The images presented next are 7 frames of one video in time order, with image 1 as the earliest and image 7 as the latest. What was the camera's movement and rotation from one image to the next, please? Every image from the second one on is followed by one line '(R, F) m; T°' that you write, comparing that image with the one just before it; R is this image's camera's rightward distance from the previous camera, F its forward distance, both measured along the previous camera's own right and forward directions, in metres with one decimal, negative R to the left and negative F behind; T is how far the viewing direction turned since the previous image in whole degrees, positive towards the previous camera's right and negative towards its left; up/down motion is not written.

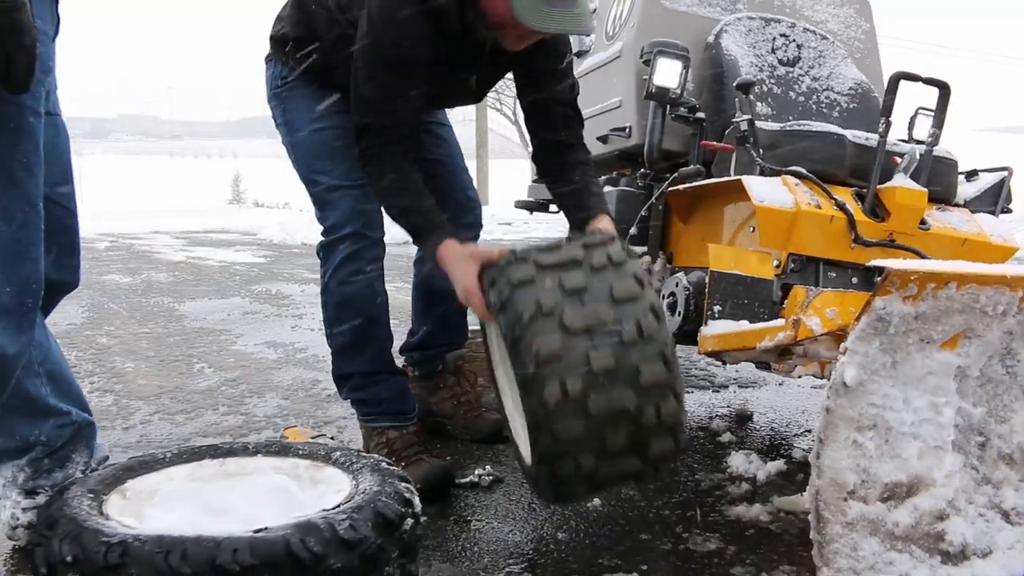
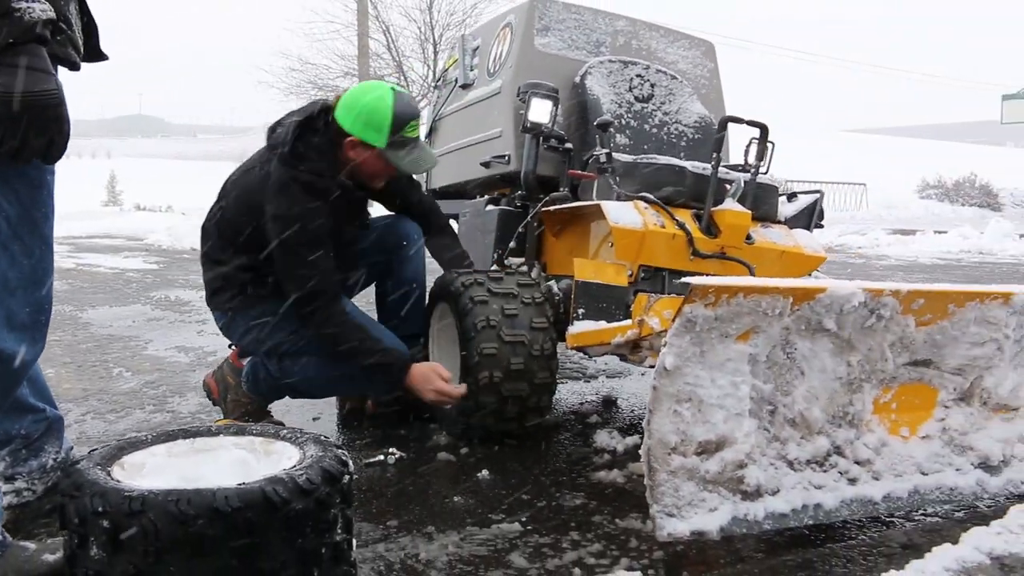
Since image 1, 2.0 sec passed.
(0.0, -0.6) m; +6°
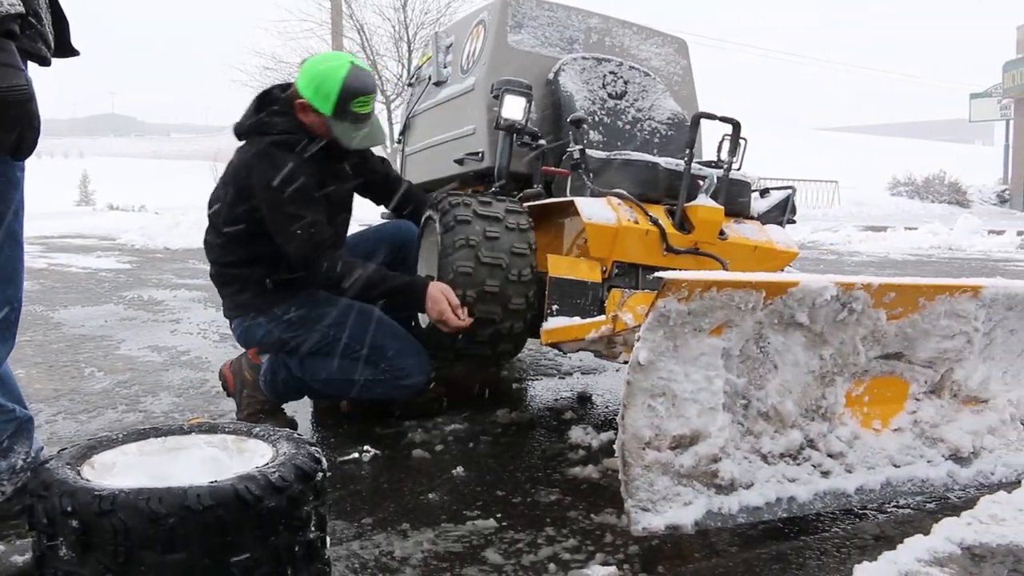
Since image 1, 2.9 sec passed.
(0.0, 0.0) m; +1°
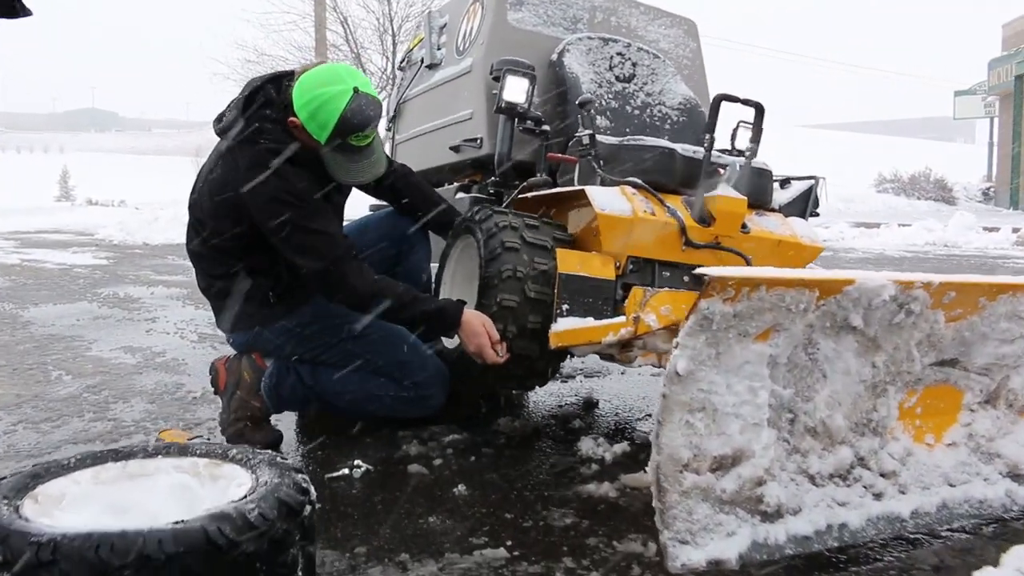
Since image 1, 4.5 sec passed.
(-0.1, +0.3) m; +1°
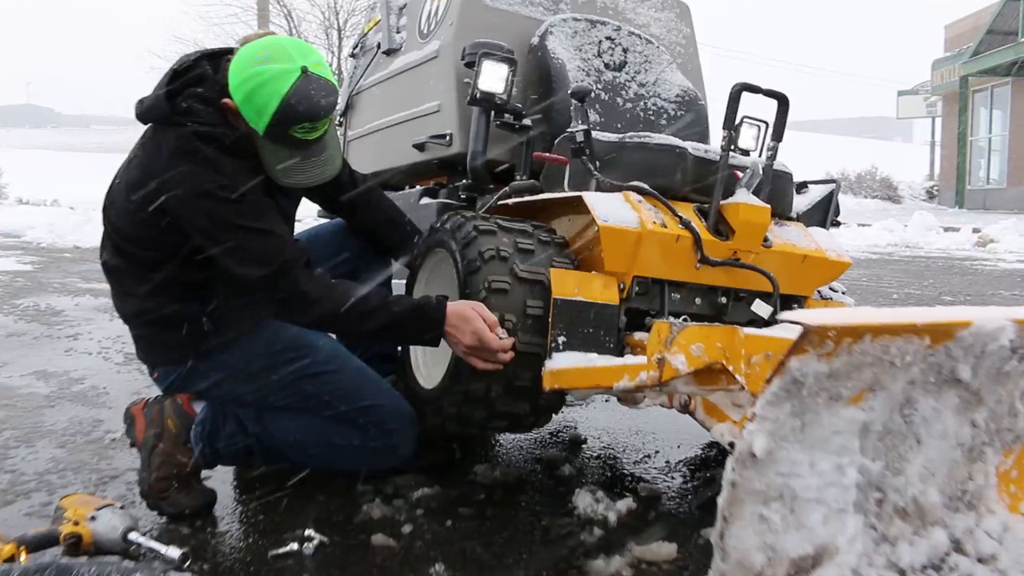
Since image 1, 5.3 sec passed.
(-0.1, +0.5) m; +3°
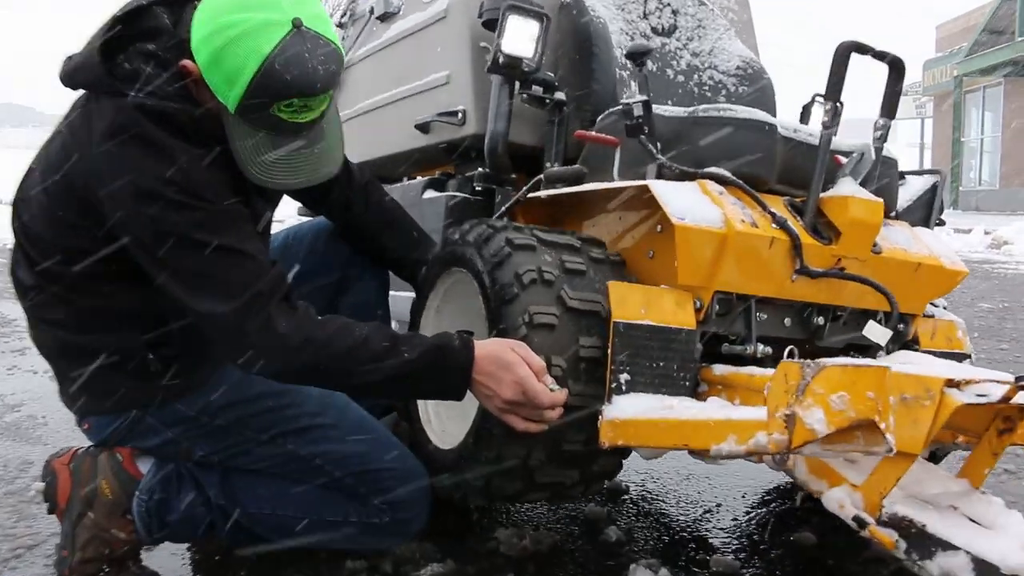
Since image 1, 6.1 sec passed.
(-0.1, +0.6) m; +1°
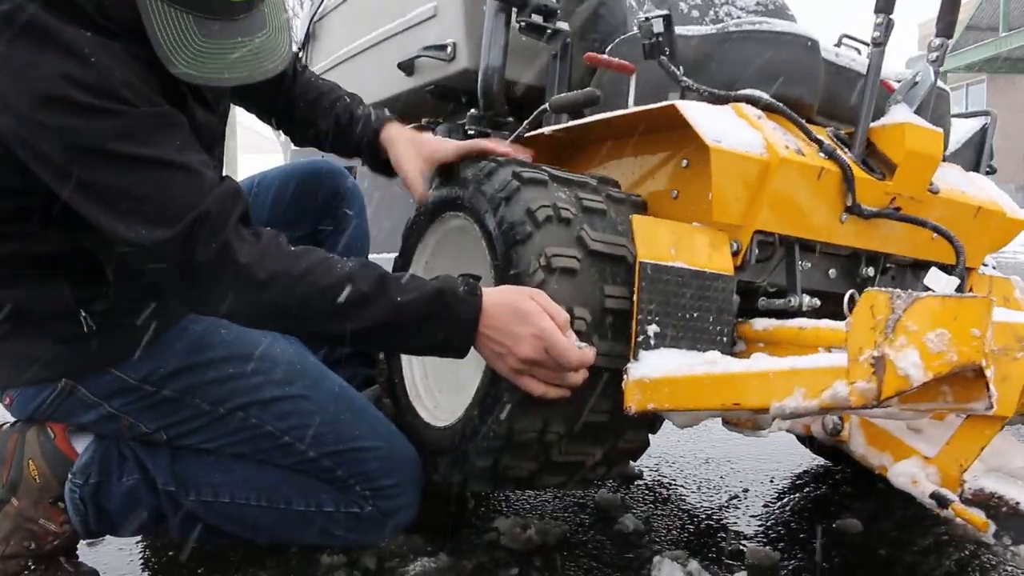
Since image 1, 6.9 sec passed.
(0.0, +0.3) m; +1°
